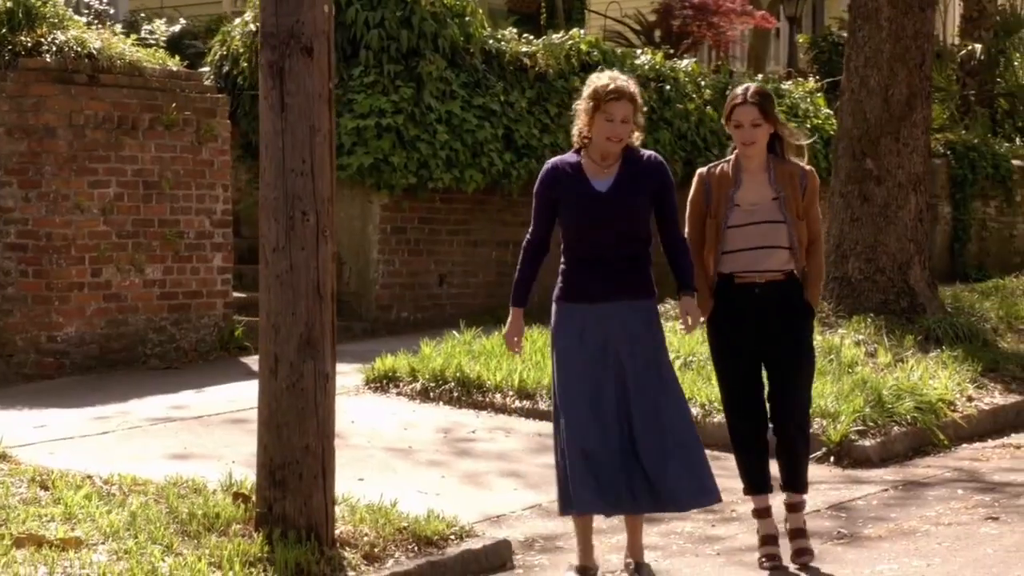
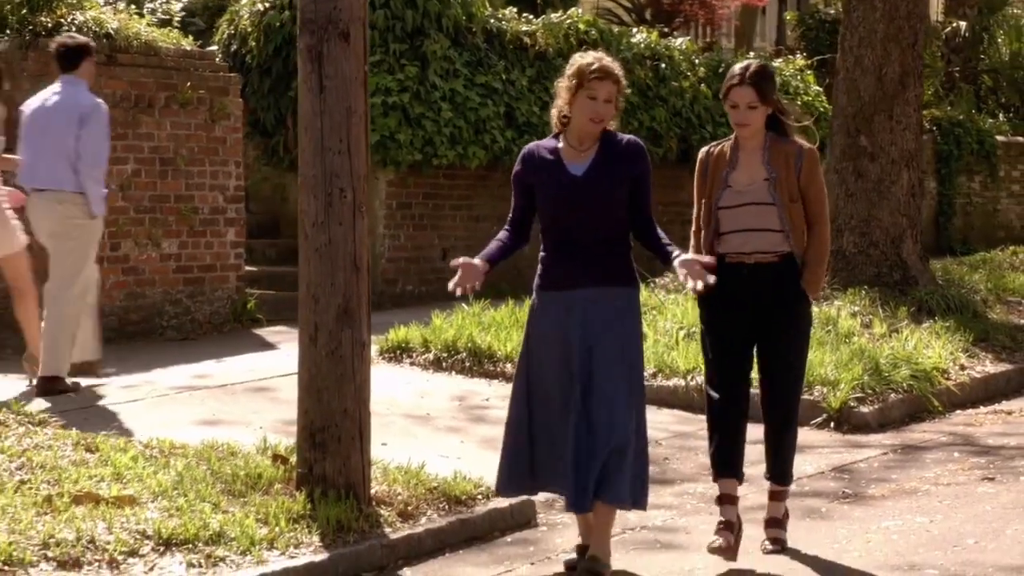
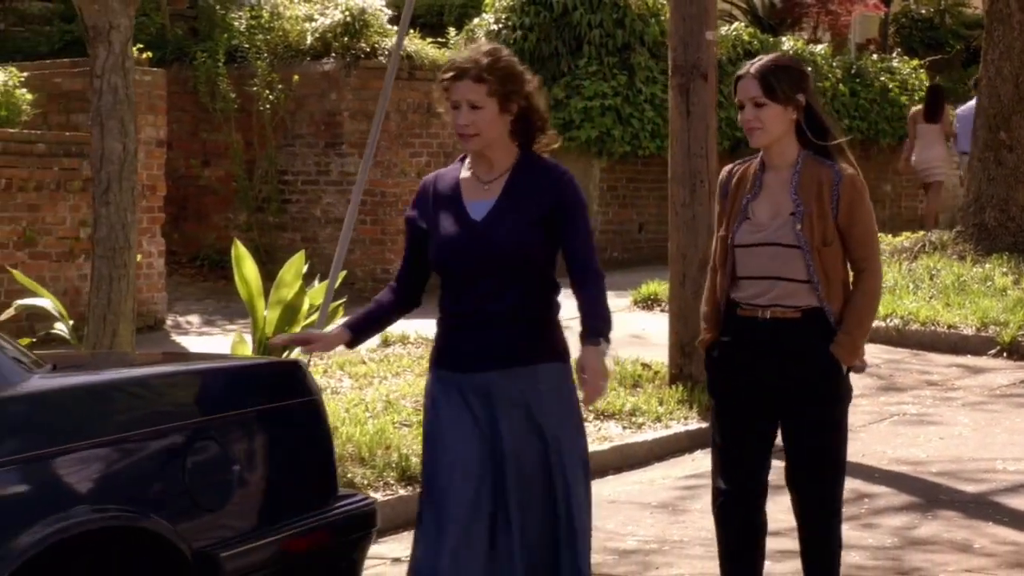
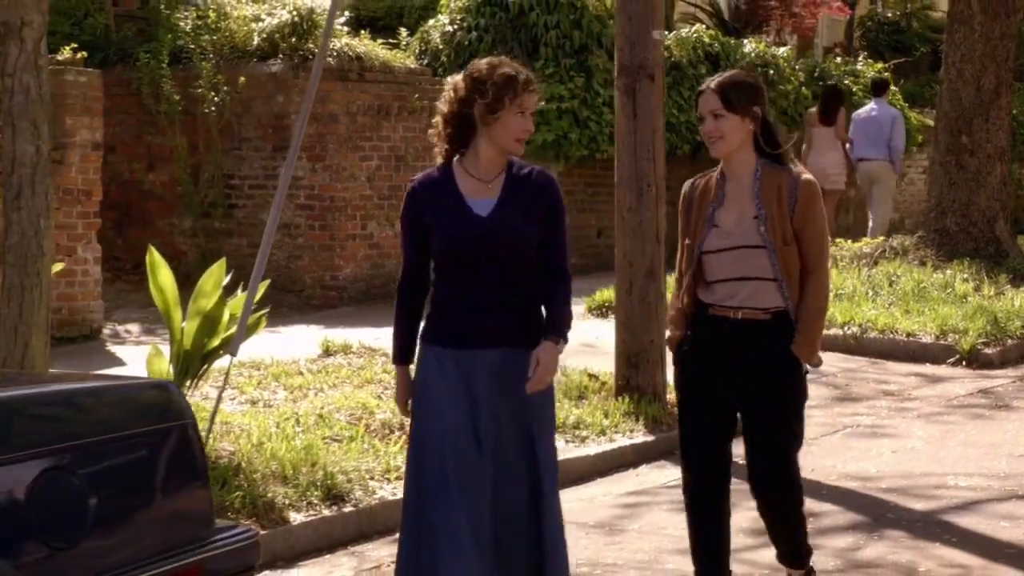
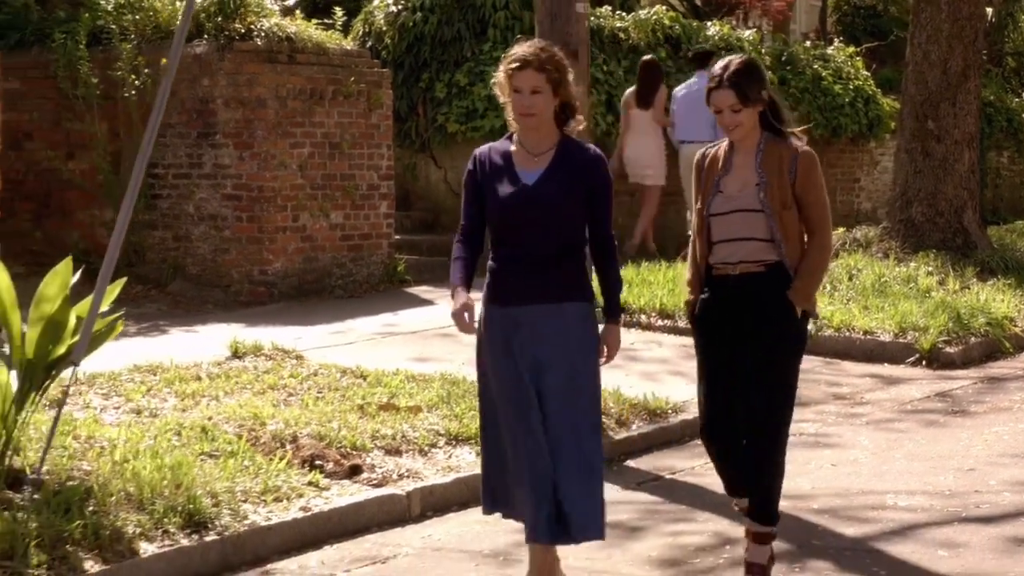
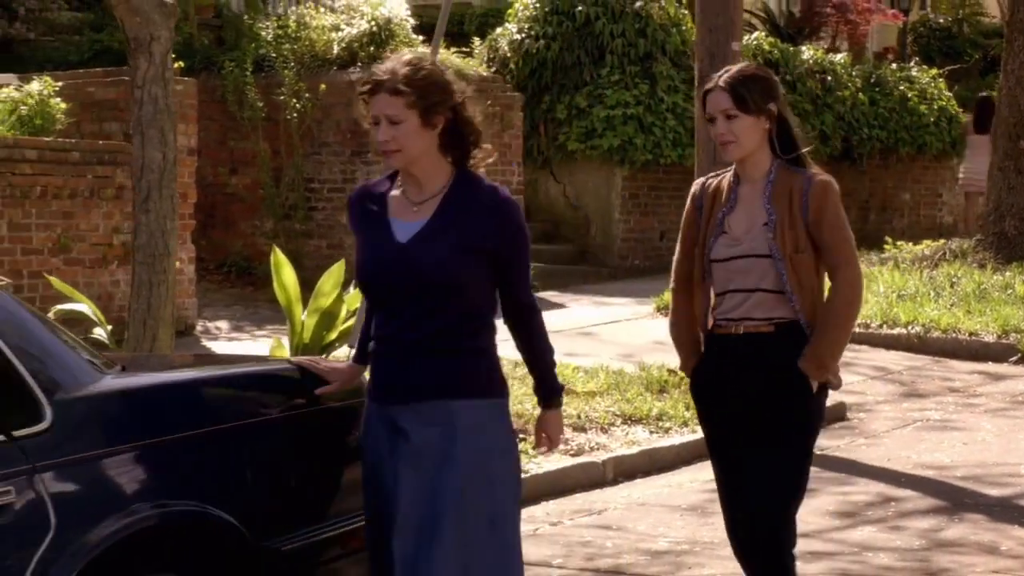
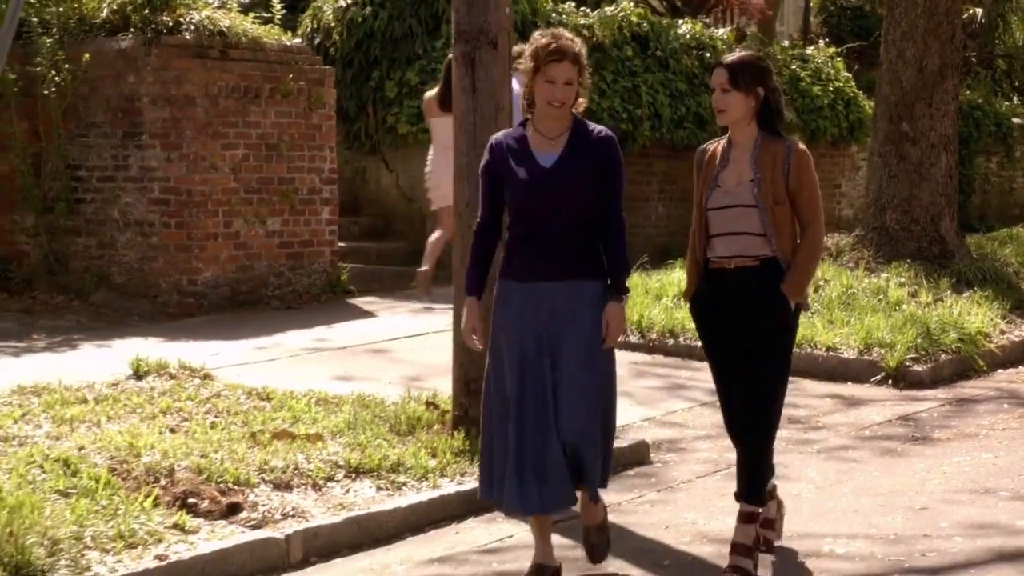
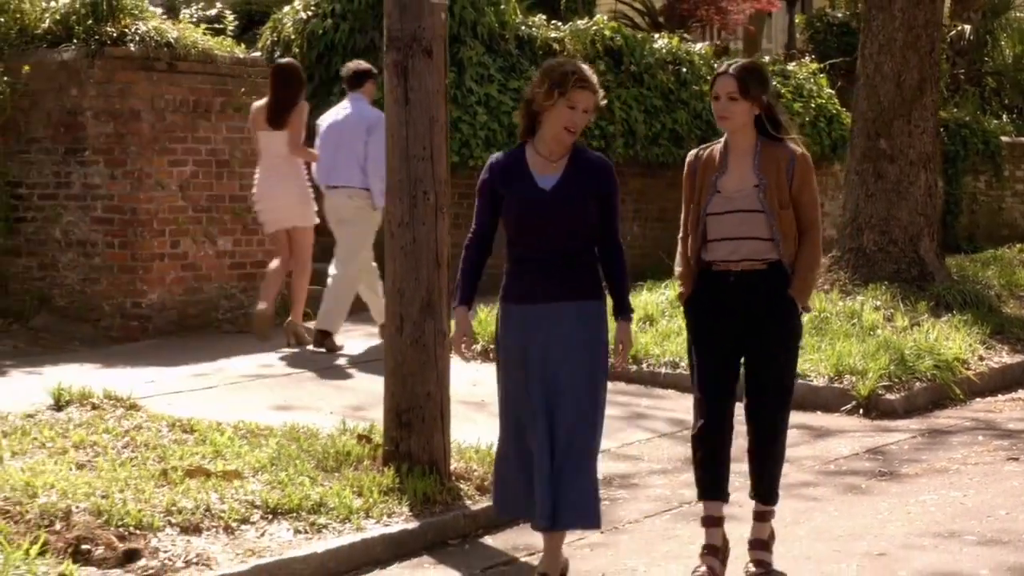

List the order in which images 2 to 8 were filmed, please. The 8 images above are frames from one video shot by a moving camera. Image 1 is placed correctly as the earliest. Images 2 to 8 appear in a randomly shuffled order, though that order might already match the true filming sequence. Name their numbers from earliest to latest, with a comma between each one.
2, 8, 7, 5, 4, 3, 6
